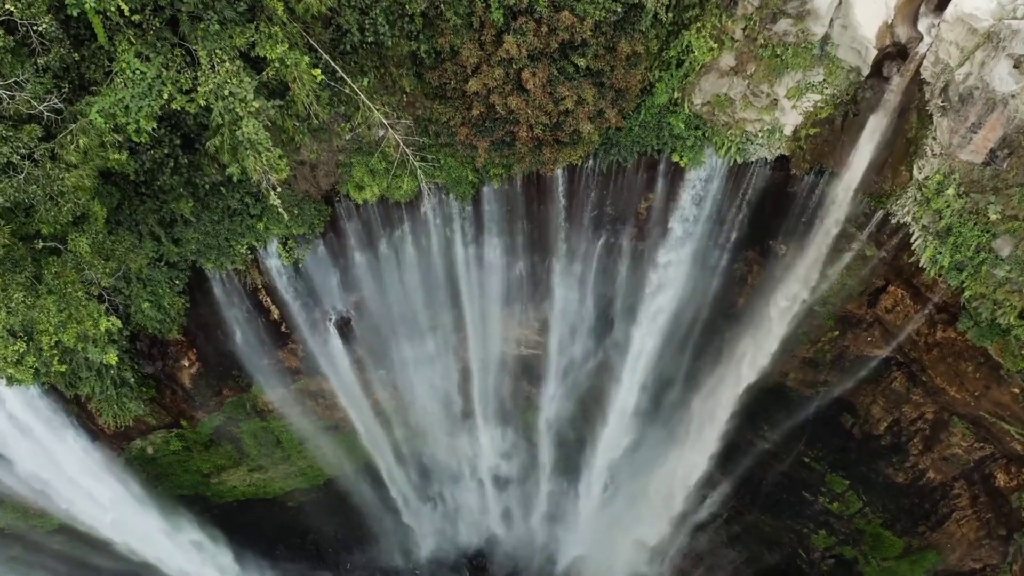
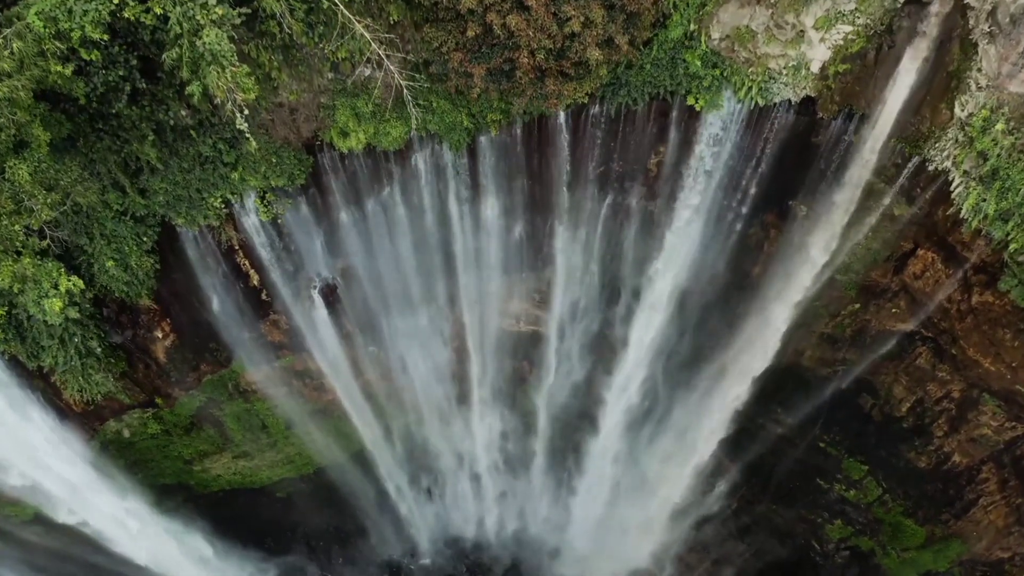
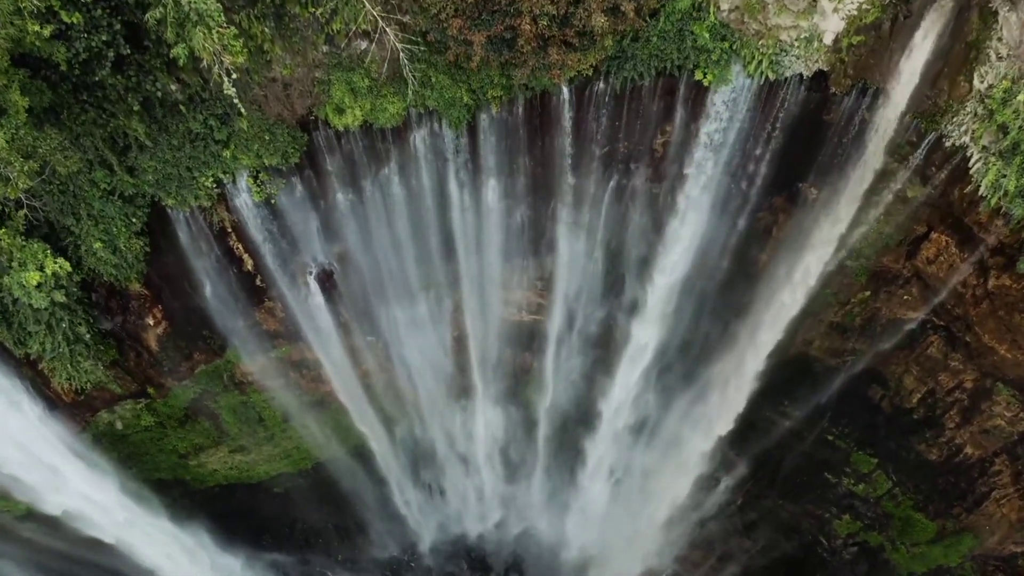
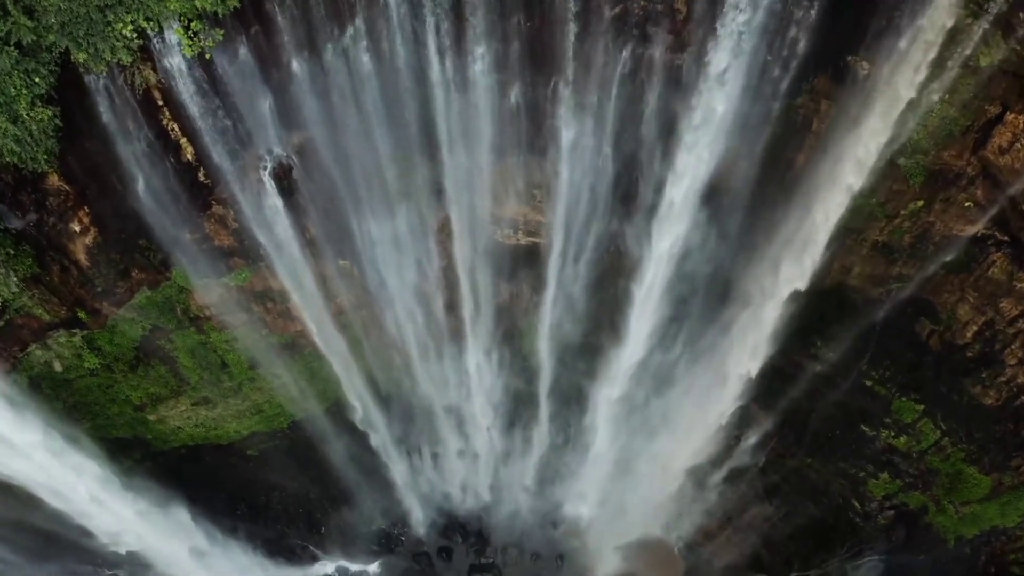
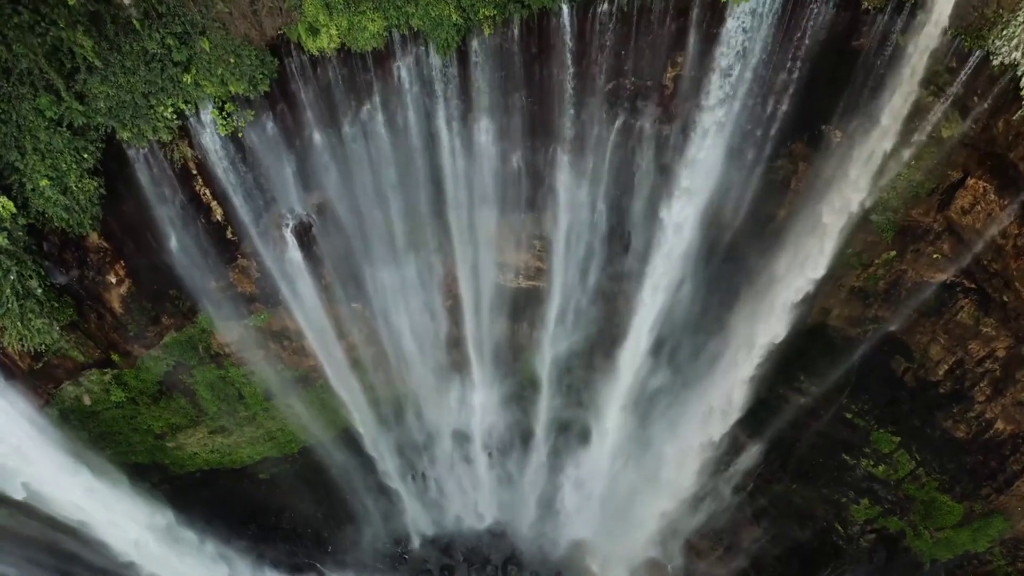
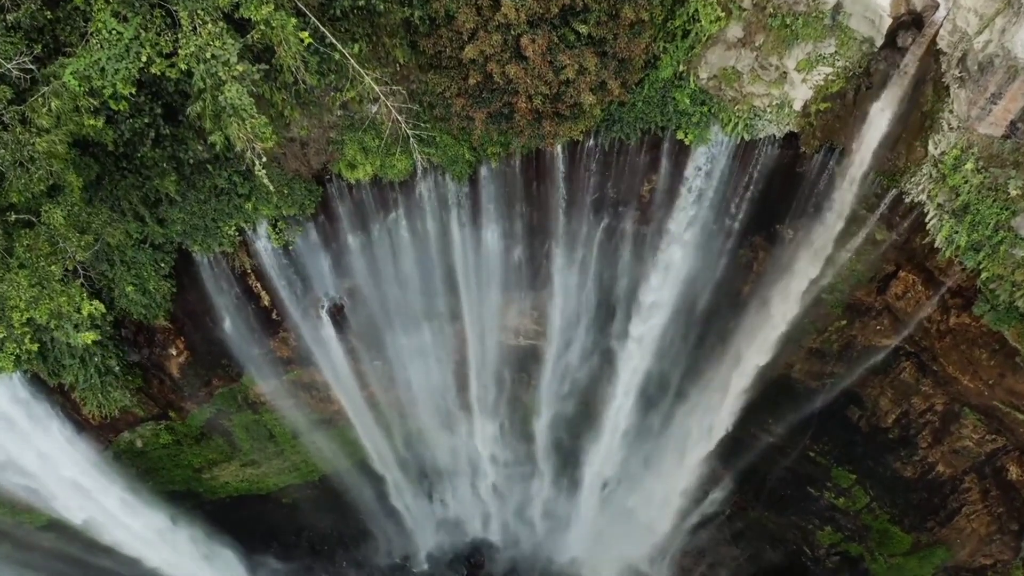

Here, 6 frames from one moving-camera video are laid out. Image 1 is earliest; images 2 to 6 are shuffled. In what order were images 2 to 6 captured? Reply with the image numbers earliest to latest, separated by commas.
6, 2, 3, 5, 4
